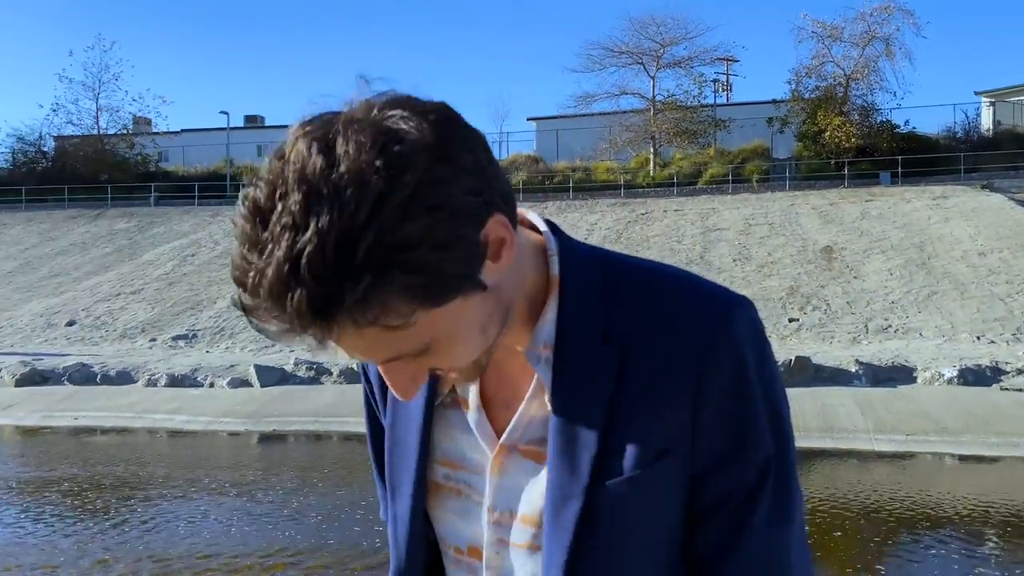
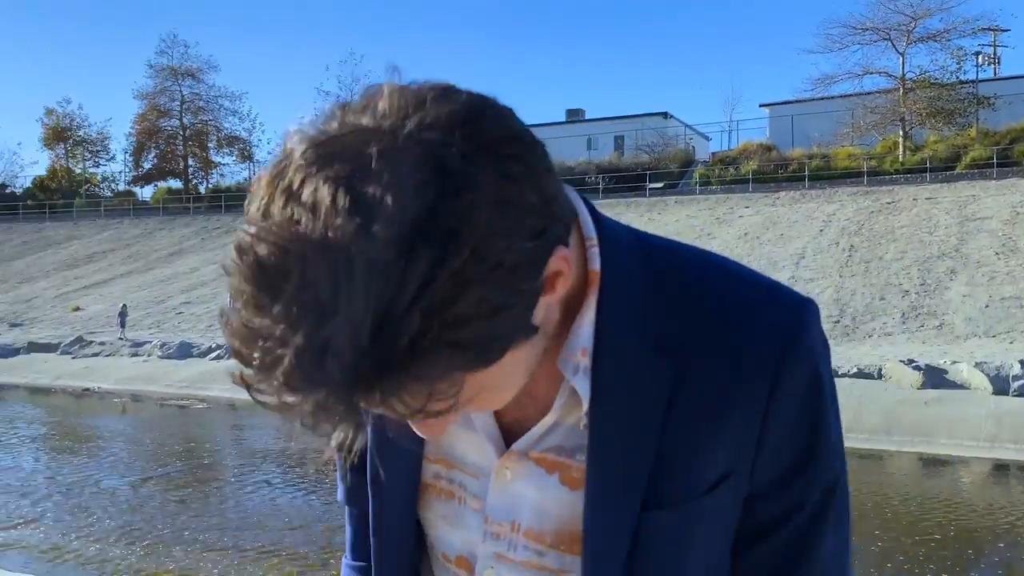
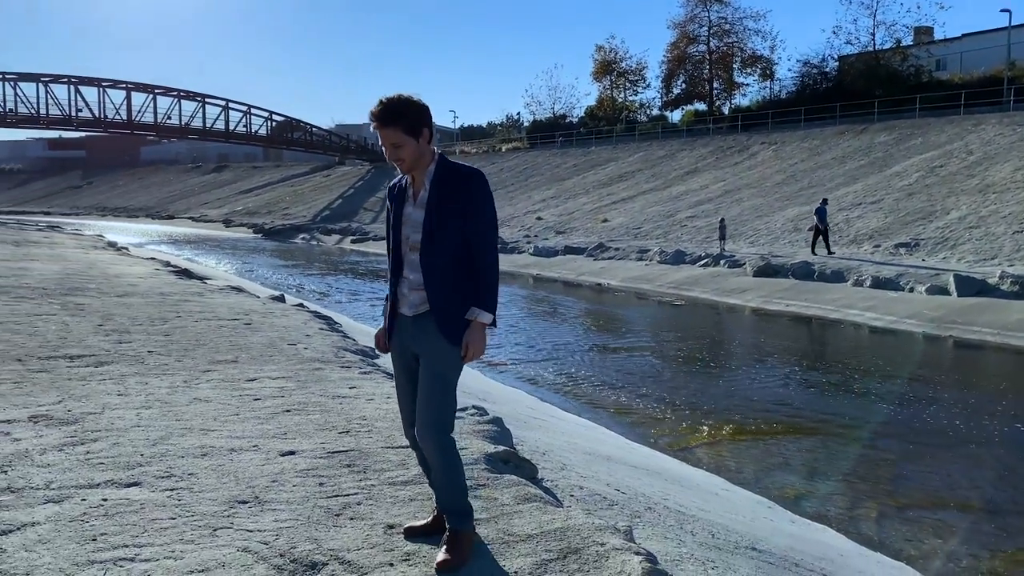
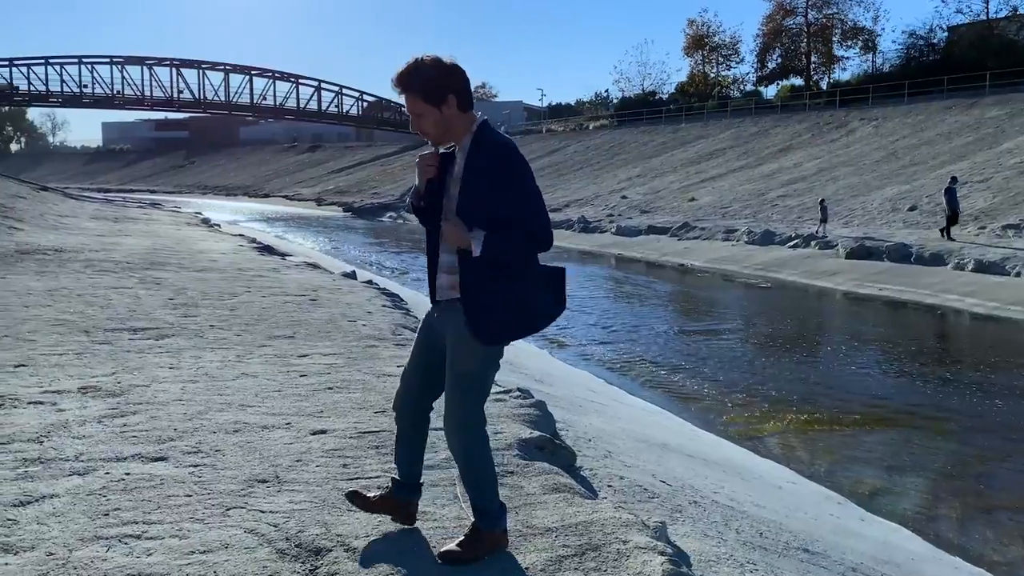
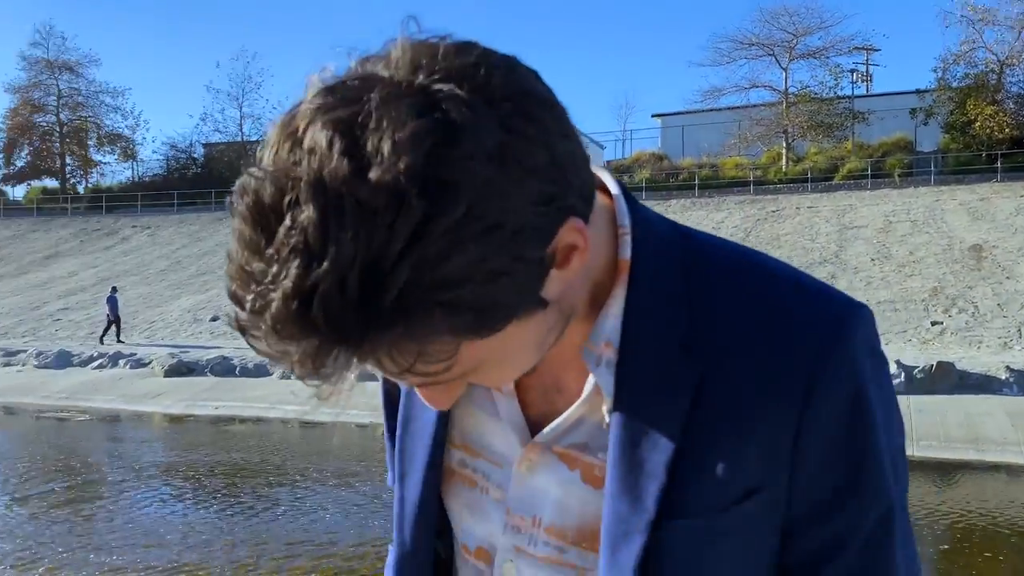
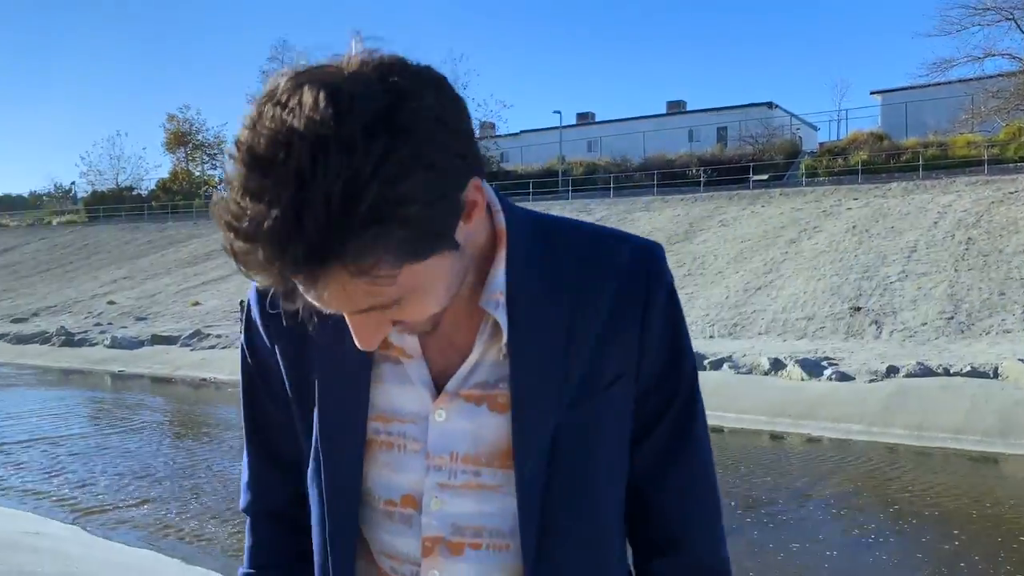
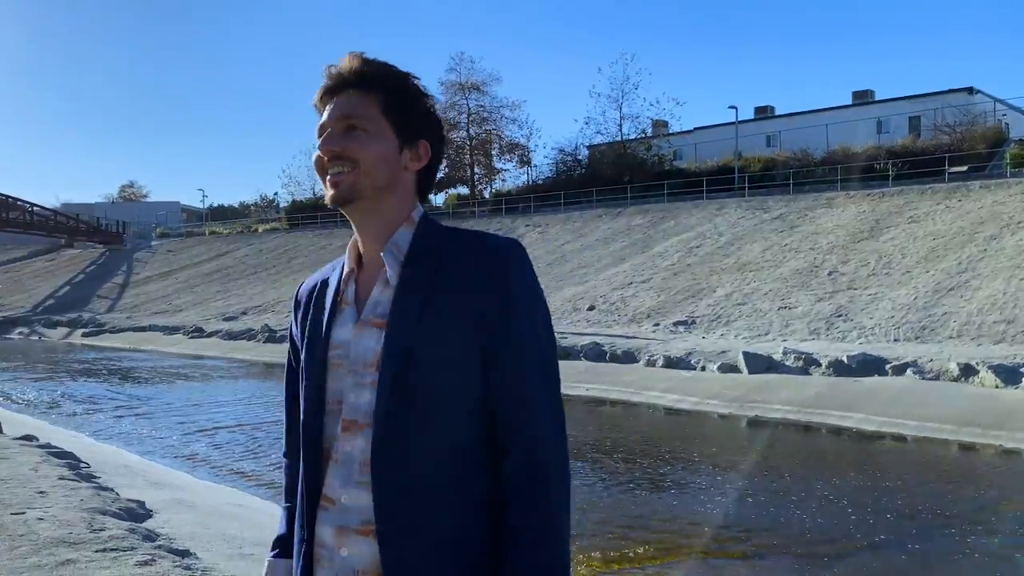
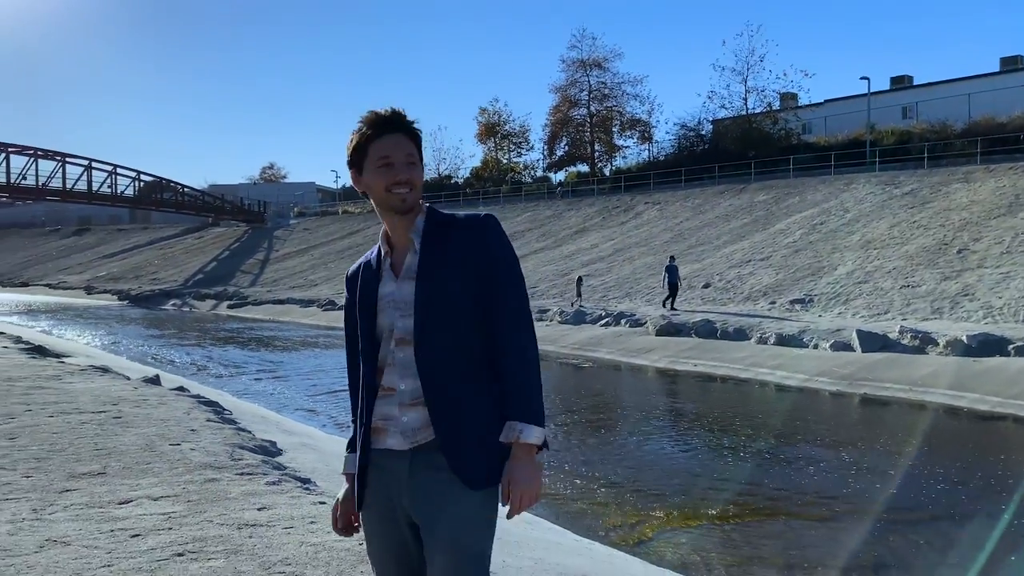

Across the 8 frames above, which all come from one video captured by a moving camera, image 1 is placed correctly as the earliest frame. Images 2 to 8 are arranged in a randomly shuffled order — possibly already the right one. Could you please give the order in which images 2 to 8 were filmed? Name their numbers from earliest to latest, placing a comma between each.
5, 2, 6, 7, 8, 3, 4
